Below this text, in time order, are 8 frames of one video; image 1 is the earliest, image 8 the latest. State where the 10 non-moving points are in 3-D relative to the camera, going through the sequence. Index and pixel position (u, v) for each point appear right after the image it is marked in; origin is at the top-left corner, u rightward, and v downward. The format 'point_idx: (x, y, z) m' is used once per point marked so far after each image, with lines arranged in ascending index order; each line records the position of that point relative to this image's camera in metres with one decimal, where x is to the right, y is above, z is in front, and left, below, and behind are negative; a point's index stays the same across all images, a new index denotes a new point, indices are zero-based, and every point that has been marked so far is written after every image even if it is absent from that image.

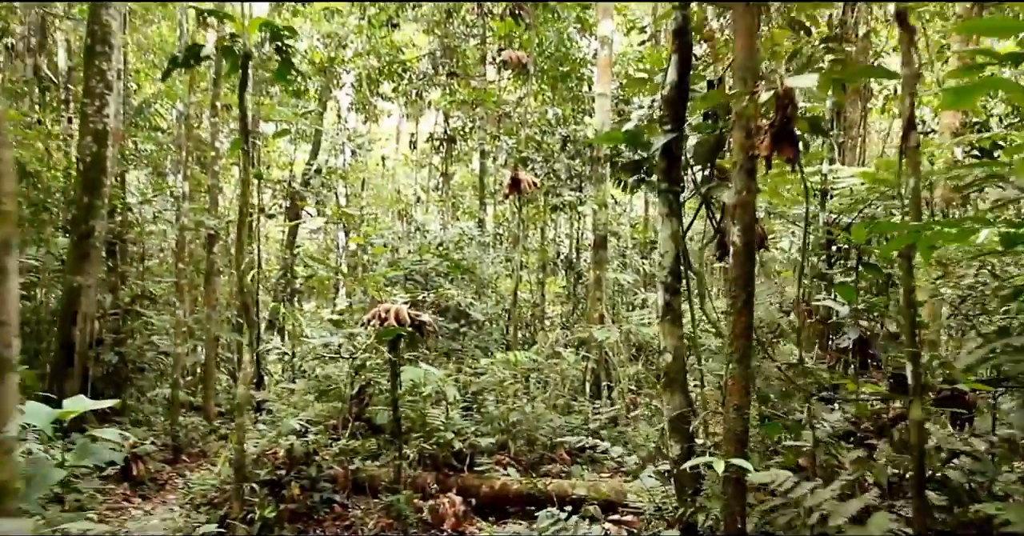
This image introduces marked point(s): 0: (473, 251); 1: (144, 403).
0: (-0.3, +0.1, +6.8) m
1: (-2.4, -0.9, +5.8) m
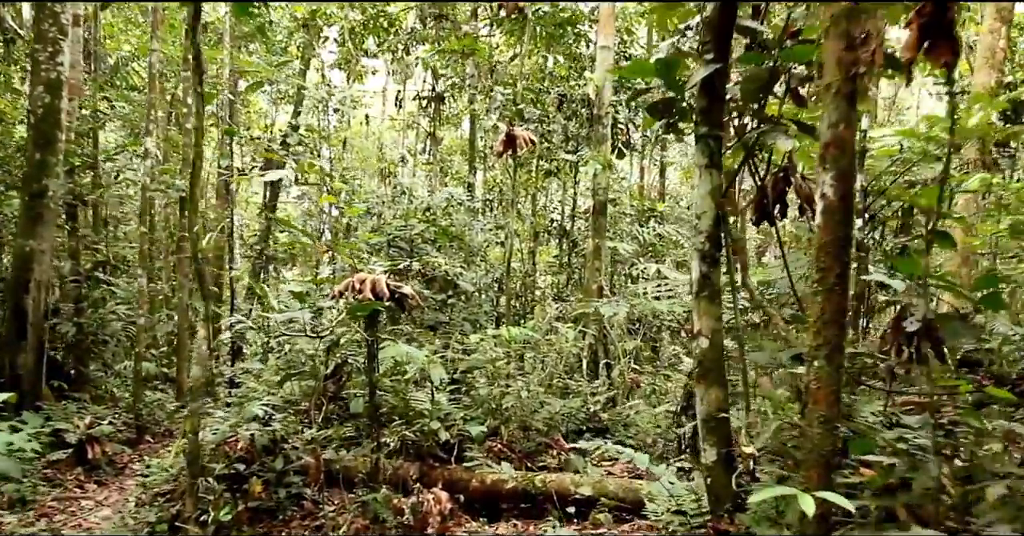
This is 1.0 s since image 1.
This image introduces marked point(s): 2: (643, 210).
0: (-0.4, +0.4, +6.4) m
1: (-2.5, -0.7, +5.4) m
2: (+1.0, +0.4, +6.7) m
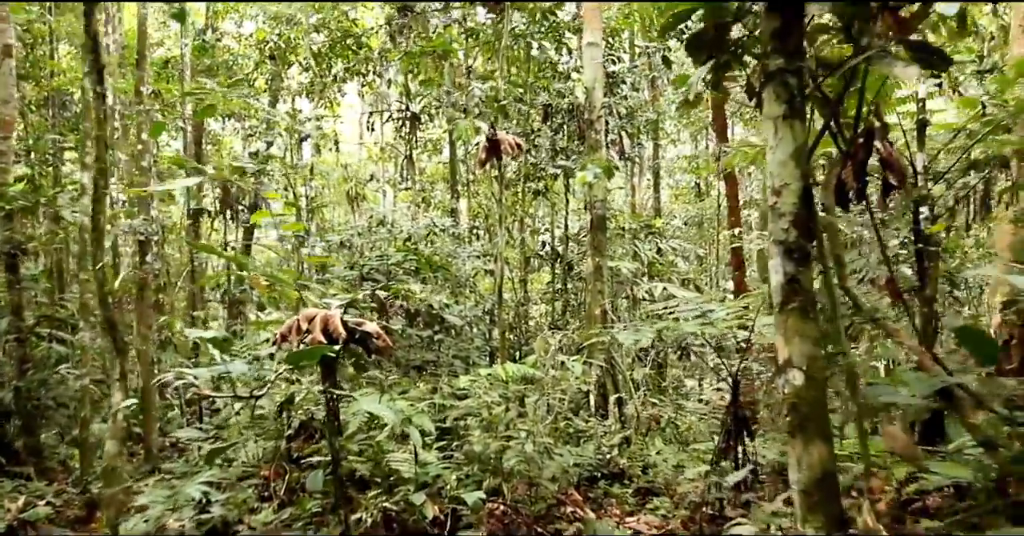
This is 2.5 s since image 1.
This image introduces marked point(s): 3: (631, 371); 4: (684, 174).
0: (-0.4, +0.1, +5.9) m
1: (-2.5, -1.0, +4.8) m
2: (+0.9, +0.3, +6.2) m
3: (+0.6, -0.5, +4.3) m
4: (+2.0, +1.1, +10.1) m
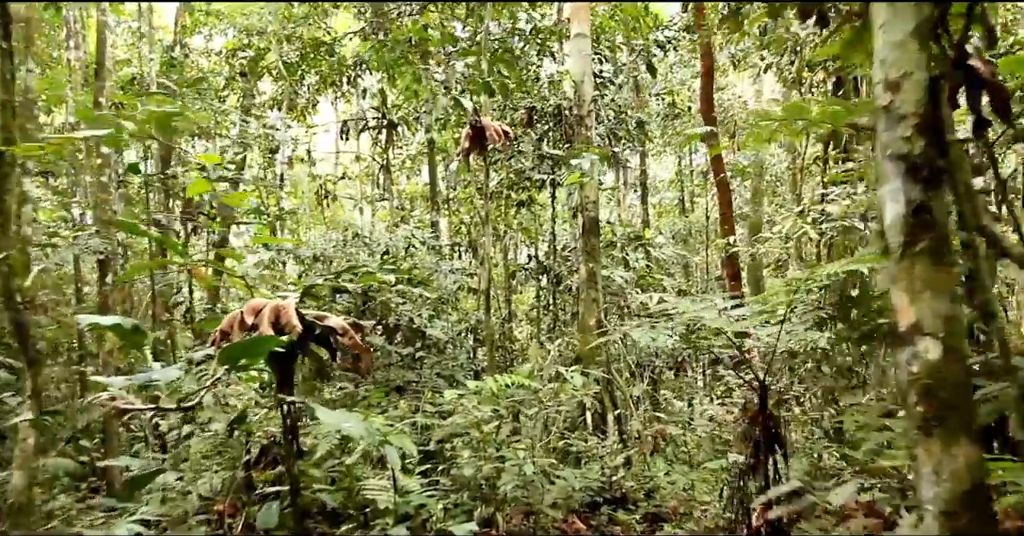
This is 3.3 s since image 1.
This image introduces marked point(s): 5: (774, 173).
0: (-0.5, +0.1, +5.5) m
1: (-2.6, -1.1, +4.4) m
2: (+0.8, +0.2, +5.9) m
3: (+0.5, -0.5, +4.0) m
4: (+1.7, +0.9, +9.8) m
5: (+2.6, +0.9, +8.7) m
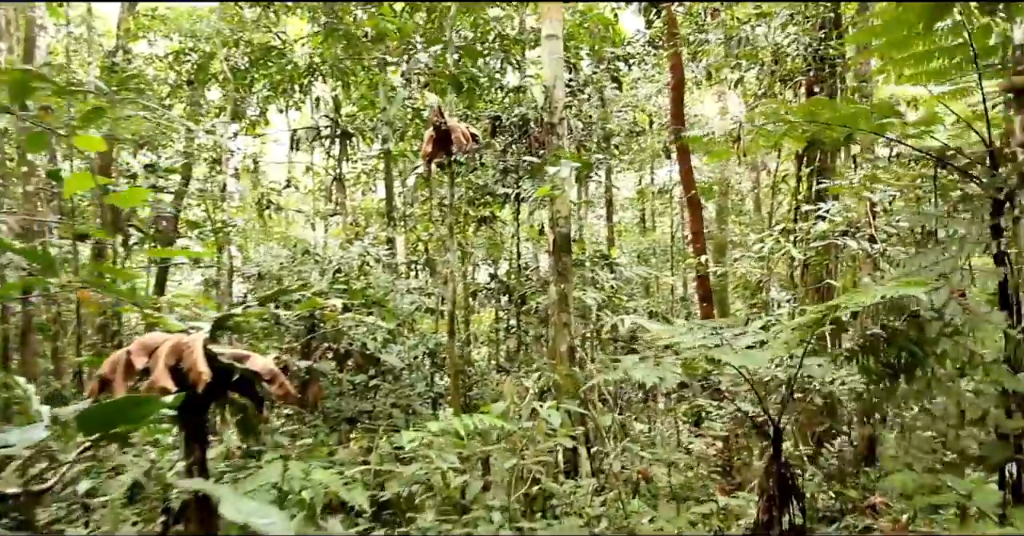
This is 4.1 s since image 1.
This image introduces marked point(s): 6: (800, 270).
0: (-0.8, -0.1, +5.1) m
1: (-2.7, -1.2, +3.9) m
2: (+0.5, +0.1, +5.6) m
3: (+0.4, -0.6, +3.6) m
4: (+1.3, +0.7, +9.6) m
5: (+2.2, +0.7, +8.5) m
6: (+1.8, 0.0, +5.6) m
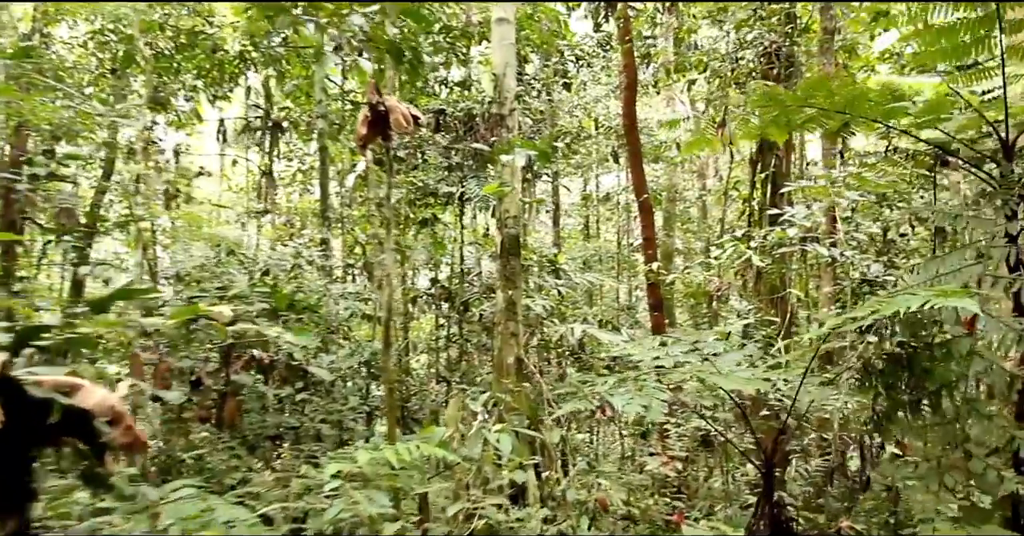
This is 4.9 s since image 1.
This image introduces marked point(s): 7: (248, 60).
0: (-1.1, -0.1, +4.8) m
1: (-3.0, -1.1, +3.4) m
2: (+0.2, 0.0, +5.3) m
3: (+0.1, -0.6, +3.3) m
4: (+0.7, +0.6, +9.3) m
5: (+1.7, +0.7, +8.4) m
6: (+1.5, -0.1, +5.4) m
7: (-1.8, +1.4, +5.9) m
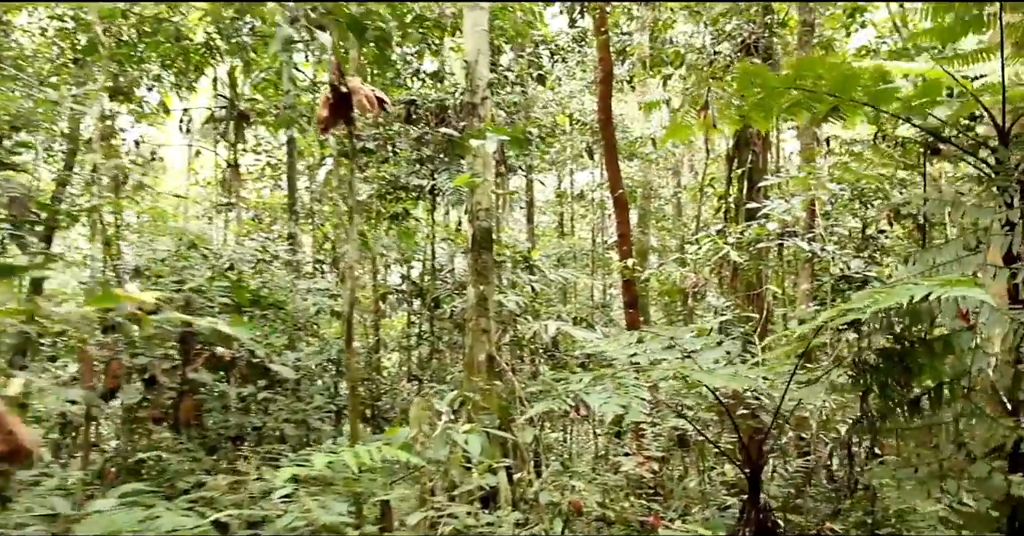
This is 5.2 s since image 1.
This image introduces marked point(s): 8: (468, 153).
0: (-1.2, 0.0, +4.6) m
1: (-3.1, -1.1, +3.2) m
2: (0.0, +0.1, +5.2) m
3: (0.0, -0.6, +3.2) m
4: (+0.4, +0.6, +9.2) m
5: (+1.4, +0.7, +8.3) m
6: (+1.3, -0.1, +5.3) m
7: (-1.9, +1.4, +5.7) m
8: (-0.2, +0.5, +3.7) m
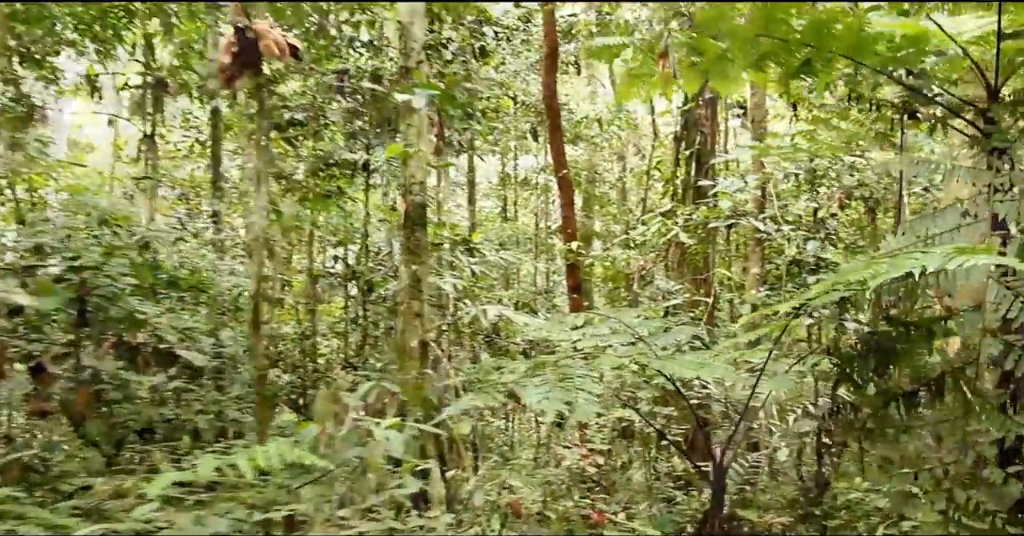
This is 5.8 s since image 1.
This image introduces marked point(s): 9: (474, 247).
0: (-1.5, +0.1, +4.3) m
1: (-3.3, -1.0, +2.8) m
2: (-0.3, +0.2, +4.9) m
3: (-0.2, -0.6, +3.0) m
4: (-0.2, +0.8, +9.0) m
5: (+0.9, +0.8, +8.1) m
6: (+1.0, 0.0, +5.1) m
7: (-2.3, +1.6, +5.3) m
8: (-0.4, +0.6, +3.4) m
9: (-0.2, +0.1, +5.0) m
